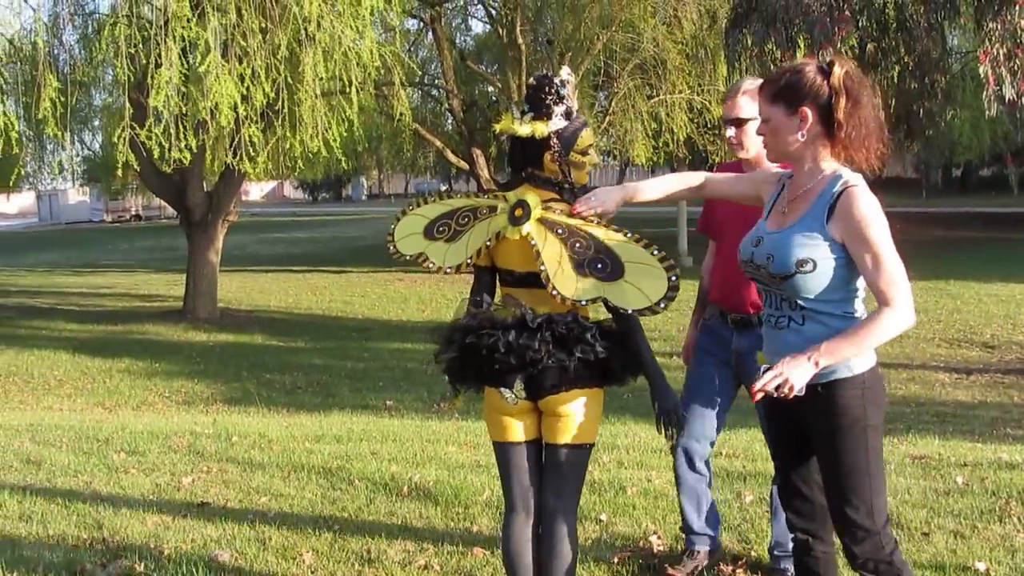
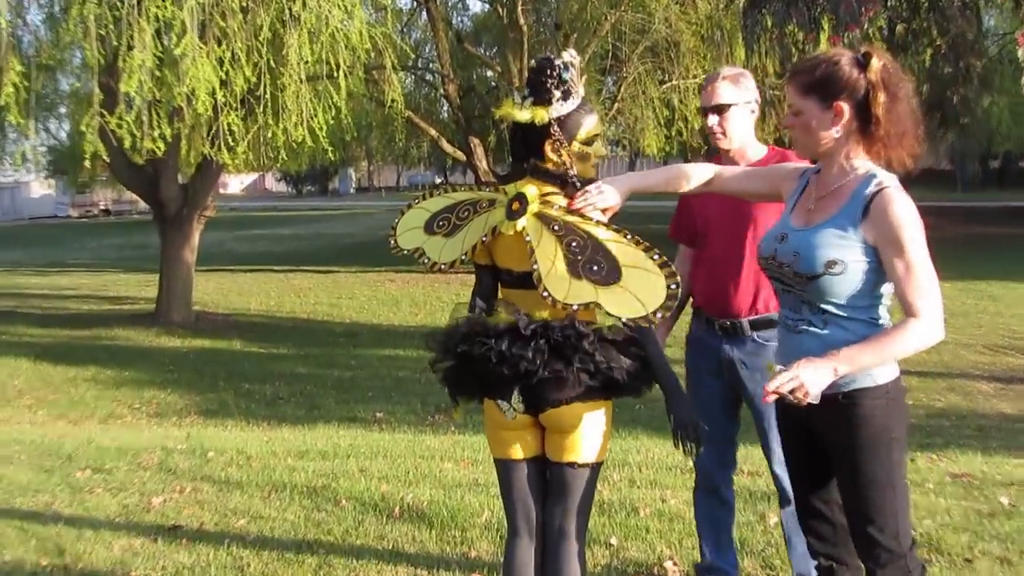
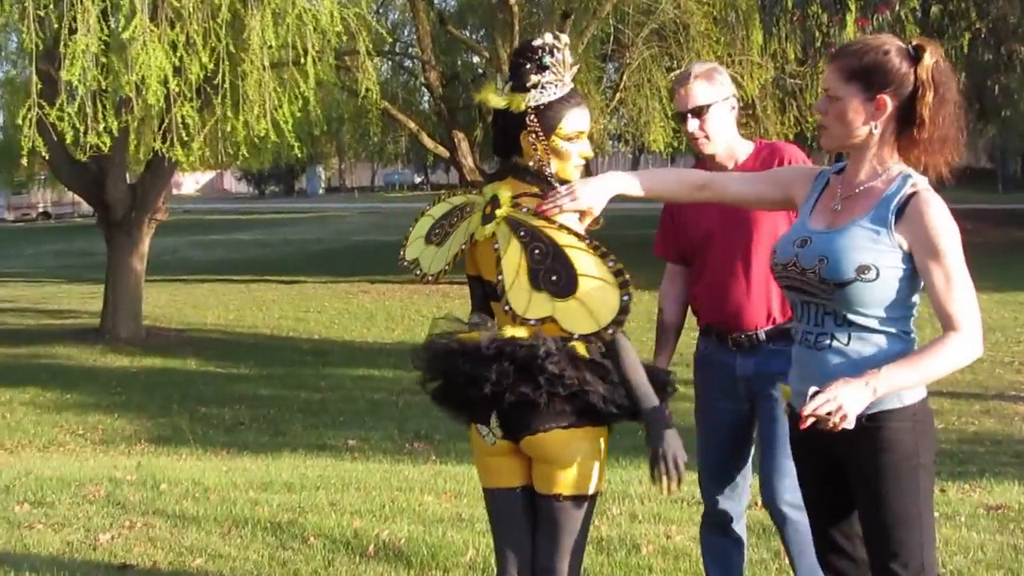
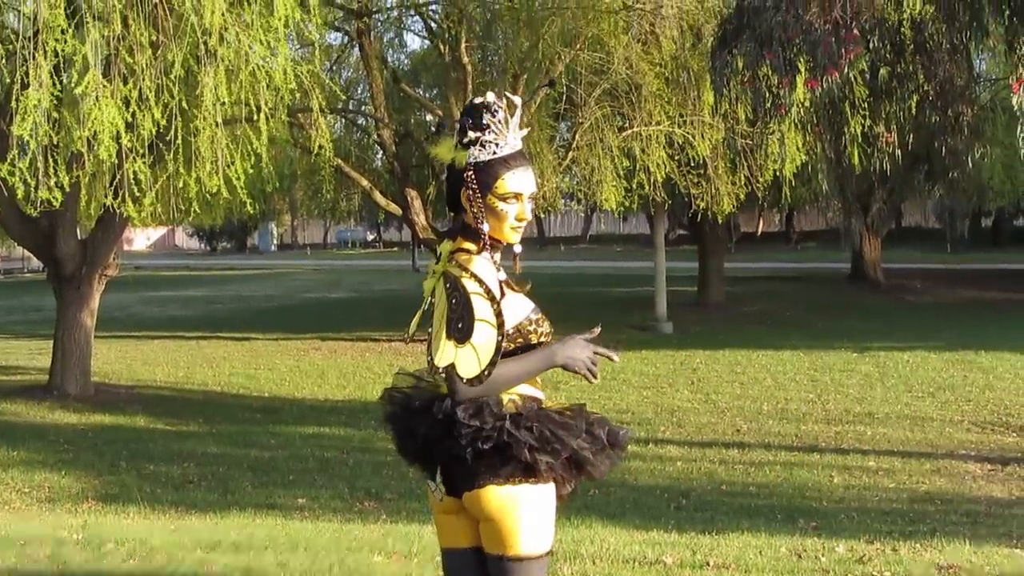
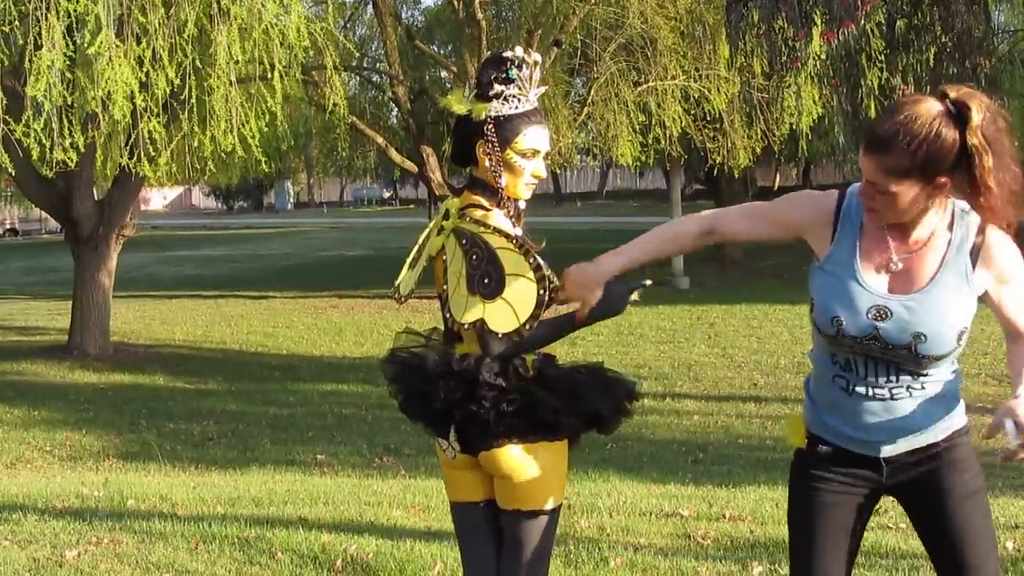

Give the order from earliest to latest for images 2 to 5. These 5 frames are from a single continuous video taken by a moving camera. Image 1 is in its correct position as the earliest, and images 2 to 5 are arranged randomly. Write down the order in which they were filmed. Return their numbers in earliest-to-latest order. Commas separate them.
2, 3, 5, 4
